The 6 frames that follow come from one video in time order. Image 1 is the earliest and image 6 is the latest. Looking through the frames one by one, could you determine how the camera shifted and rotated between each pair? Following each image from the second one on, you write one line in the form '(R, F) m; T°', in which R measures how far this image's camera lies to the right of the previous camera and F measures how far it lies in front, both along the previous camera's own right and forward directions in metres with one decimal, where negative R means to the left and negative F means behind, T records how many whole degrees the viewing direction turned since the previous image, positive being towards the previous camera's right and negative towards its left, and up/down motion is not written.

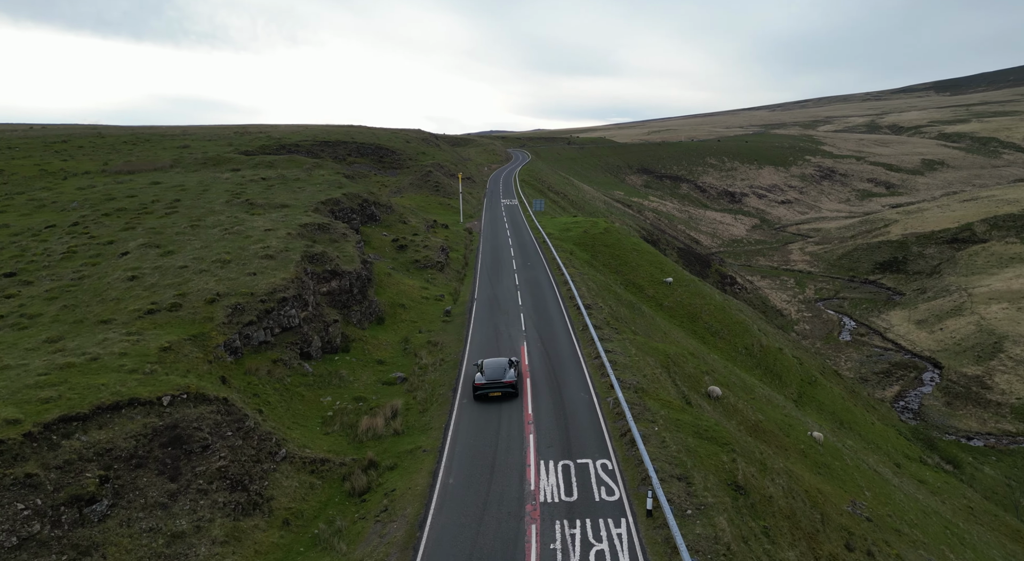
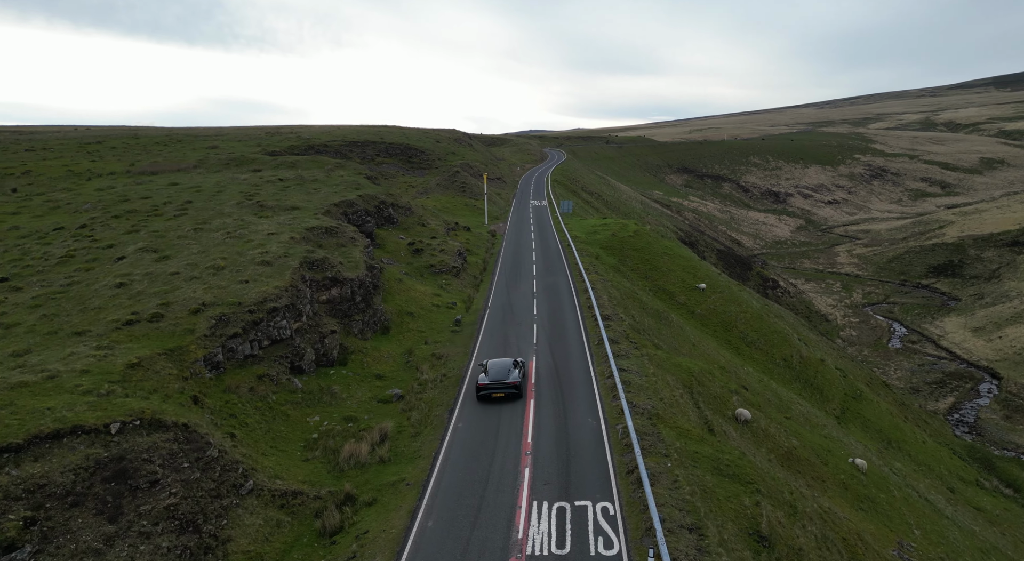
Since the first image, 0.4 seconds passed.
(+1.4, +2.4) m; -4°
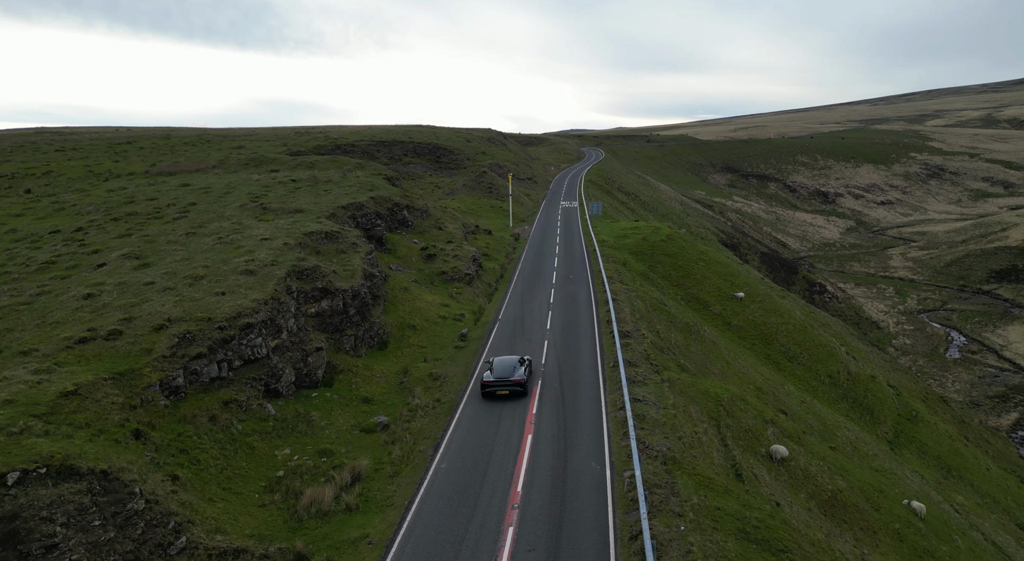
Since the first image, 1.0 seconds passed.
(+1.6, +3.3) m; -4°
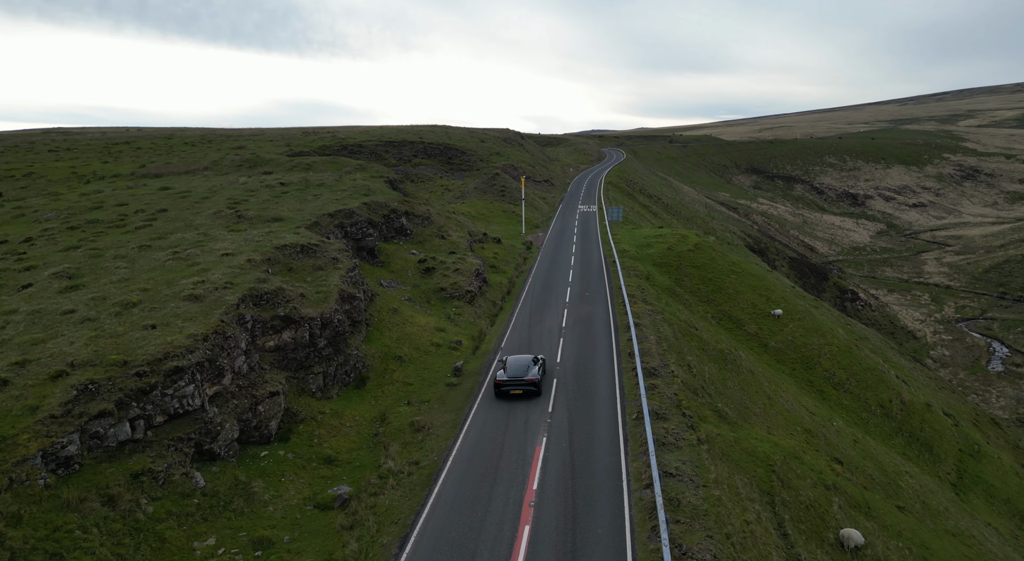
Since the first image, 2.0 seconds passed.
(+0.7, +5.3) m; -2°
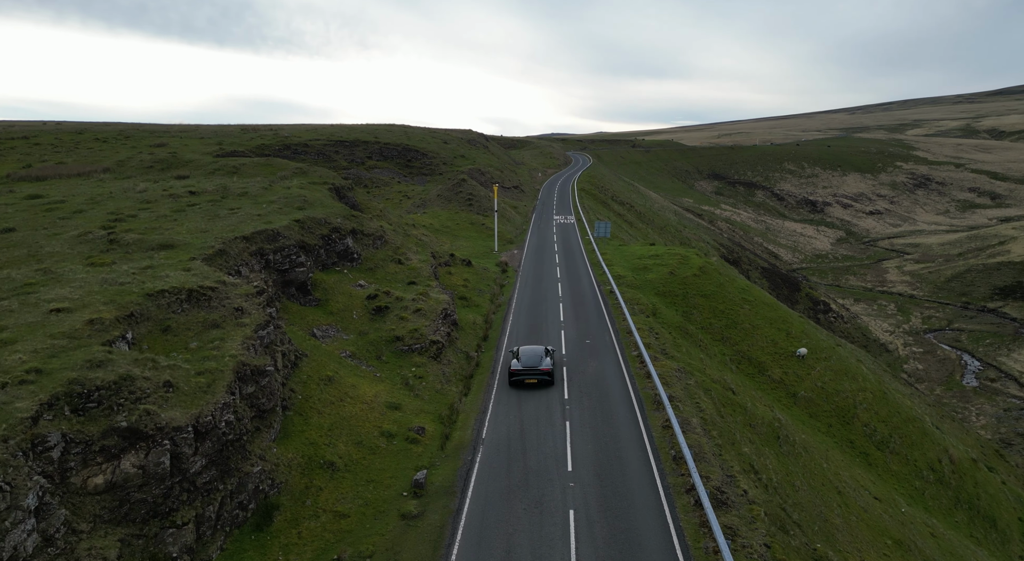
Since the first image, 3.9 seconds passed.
(-0.9, +9.3) m; +4°
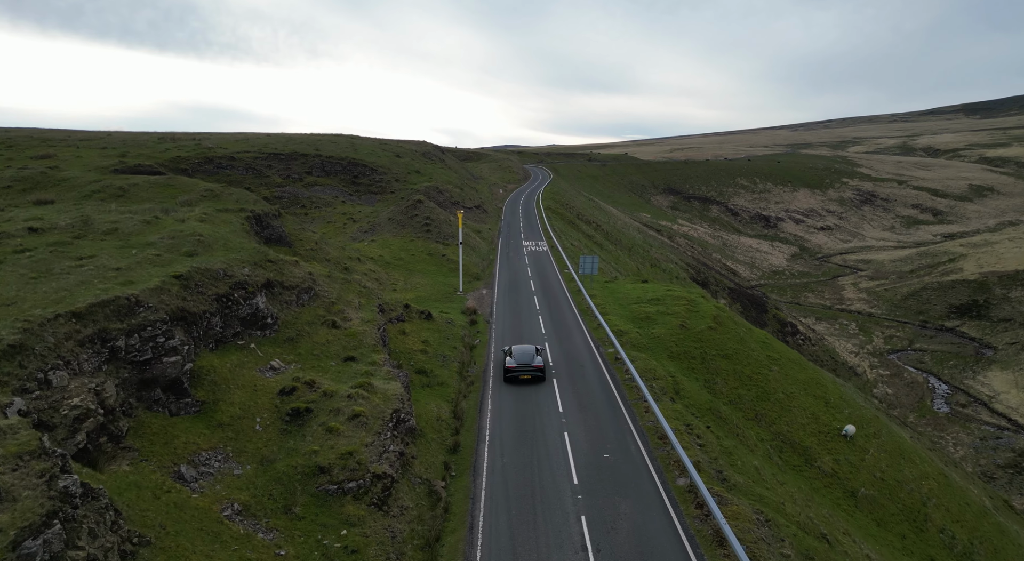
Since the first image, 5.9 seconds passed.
(-1.0, +9.7) m; +4°
